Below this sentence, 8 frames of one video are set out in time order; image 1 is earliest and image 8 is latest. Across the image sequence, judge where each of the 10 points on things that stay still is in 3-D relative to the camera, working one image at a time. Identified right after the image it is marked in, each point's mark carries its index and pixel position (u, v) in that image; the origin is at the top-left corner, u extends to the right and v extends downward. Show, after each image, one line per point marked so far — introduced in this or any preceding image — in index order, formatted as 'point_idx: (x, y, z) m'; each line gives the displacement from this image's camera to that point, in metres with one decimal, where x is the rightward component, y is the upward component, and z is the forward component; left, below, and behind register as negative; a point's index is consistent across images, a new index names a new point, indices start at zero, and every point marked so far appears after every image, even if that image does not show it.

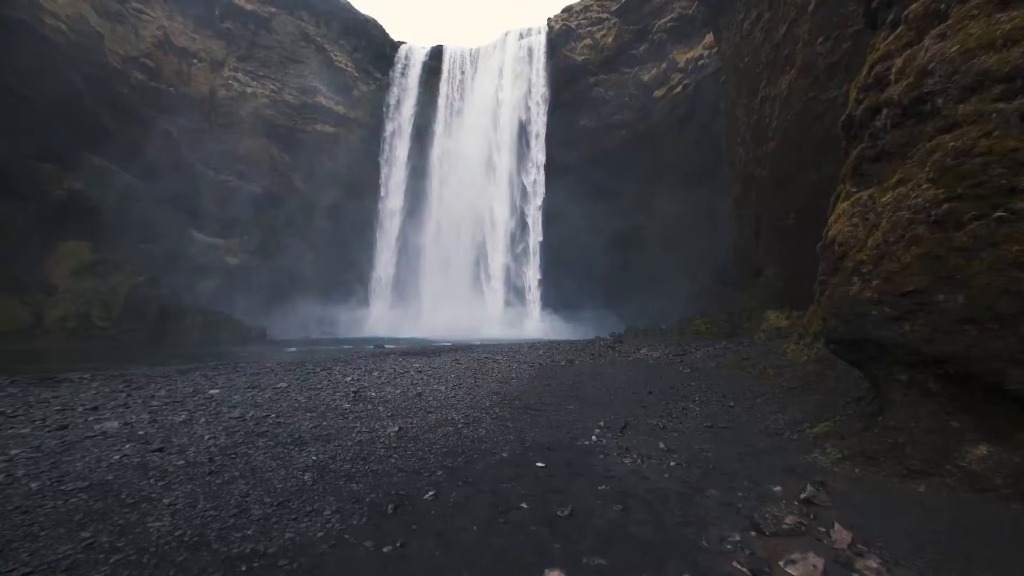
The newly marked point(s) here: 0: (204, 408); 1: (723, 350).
0: (-4.5, -1.7, +6.8) m
1: (+6.0, -1.8, +13.8) m
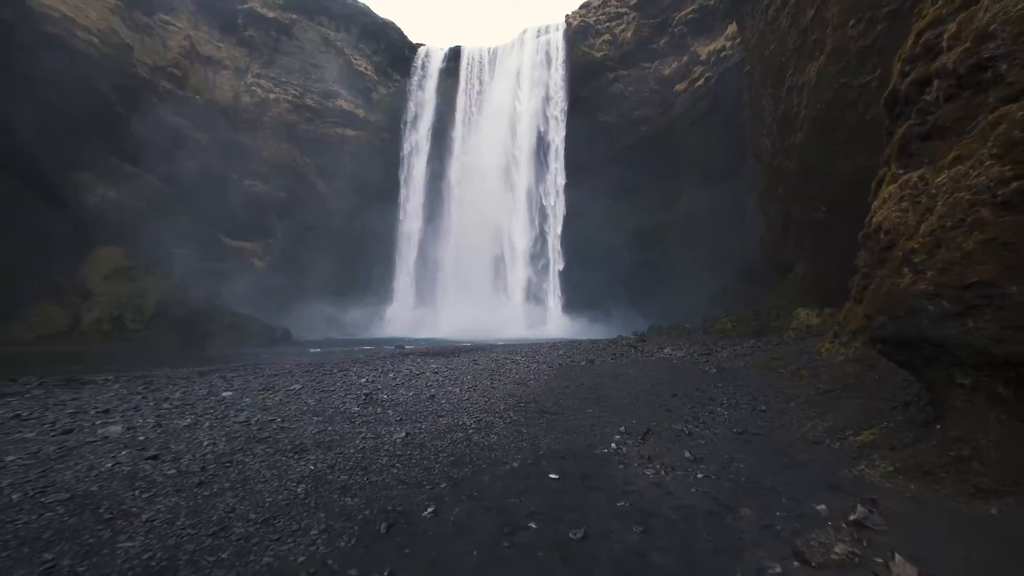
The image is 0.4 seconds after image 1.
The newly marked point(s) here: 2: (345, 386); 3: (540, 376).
0: (-4.2, -1.7, +6.7) m
1: (+6.6, -1.7, +13.2) m
2: (-3.3, -2.0, +9.5) m
3: (+0.6, -1.9, +10.2) m
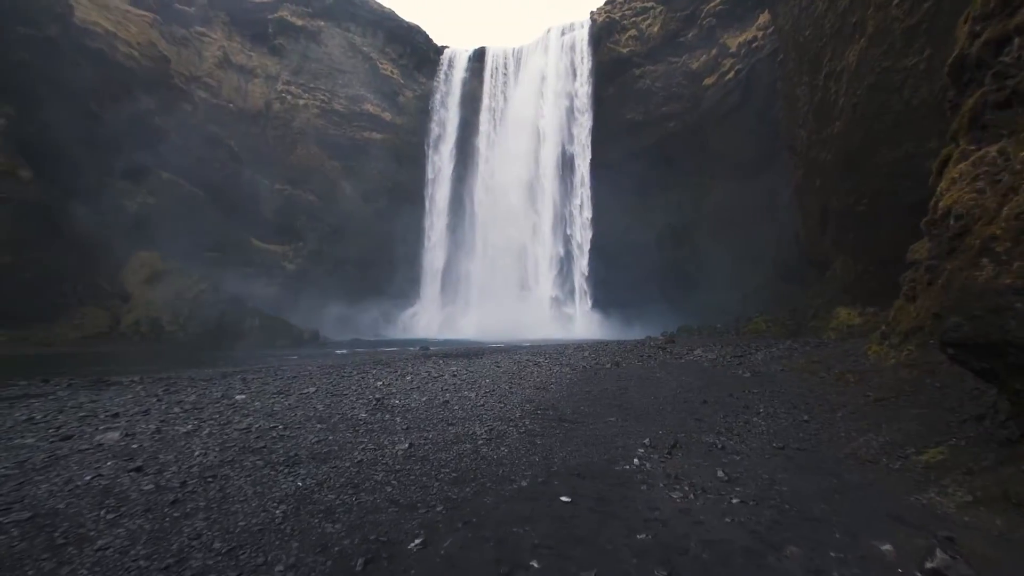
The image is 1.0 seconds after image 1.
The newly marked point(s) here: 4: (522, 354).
0: (-4.0, -1.8, +6.5) m
1: (+7.1, -1.6, +12.3) m
2: (-3.0, -2.0, +9.3) m
3: (+1.0, -1.9, +9.7) m
4: (+0.4, -2.5, +18.2) m
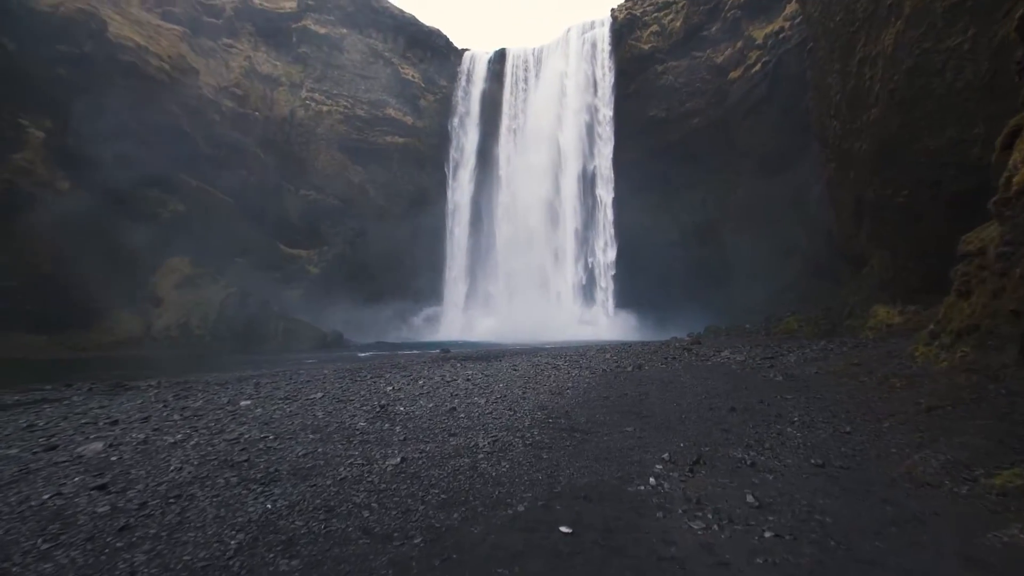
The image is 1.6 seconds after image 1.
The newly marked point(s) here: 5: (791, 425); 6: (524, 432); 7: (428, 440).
0: (-3.9, -1.8, +6.2) m
1: (+7.5, -1.6, +11.5) m
2: (-2.7, -2.0, +8.9) m
3: (+1.3, -1.9, +9.1) m
4: (+1.1, -2.5, +17.7) m
5: (+3.3, -1.6, +5.6) m
6: (+0.1, -1.7, +5.5) m
7: (-0.9, -1.7, +5.2) m
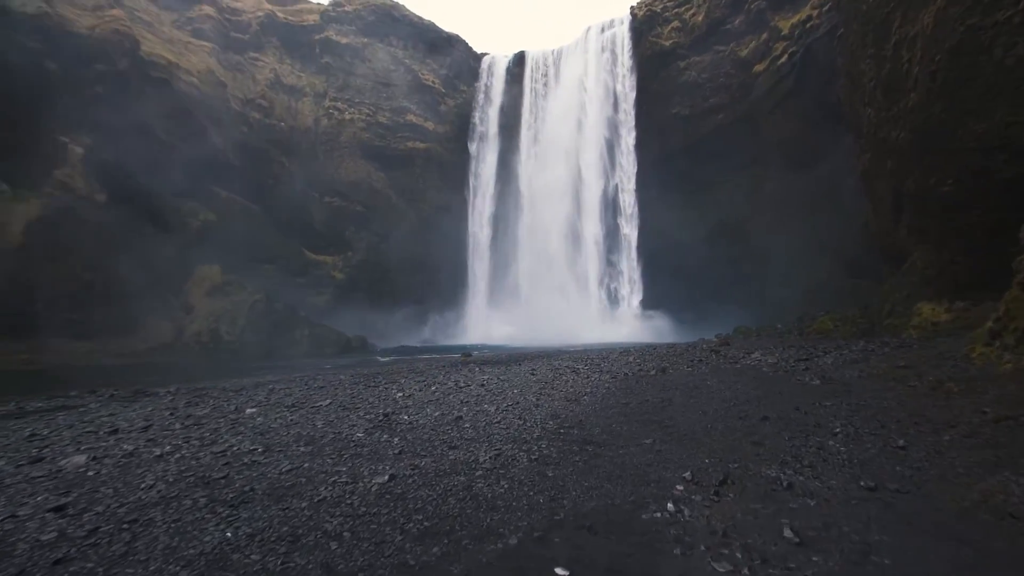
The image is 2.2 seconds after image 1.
0: (-3.8, -1.8, +6.0) m
1: (+7.8, -1.5, +10.7) m
2: (-2.5, -2.1, +8.6) m
3: (+1.6, -1.9, +8.6) m
4: (+1.8, -2.6, +17.1) m
5: (+3.3, -1.5, +4.9) m
6: (+0.2, -1.7, +5.1) m
7: (-0.9, -1.7, +4.8) m
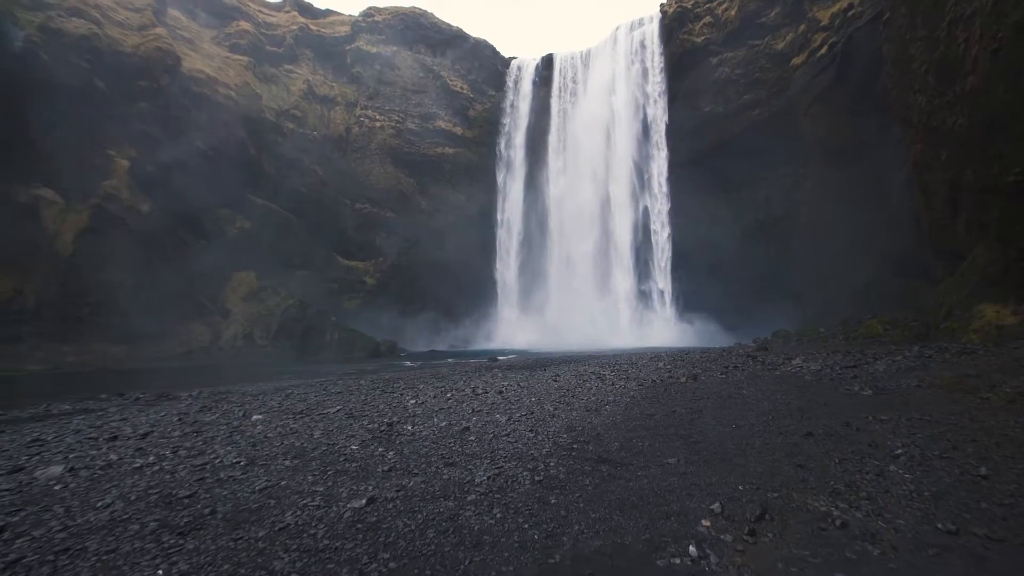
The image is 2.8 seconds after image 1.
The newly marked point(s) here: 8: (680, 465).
0: (-3.7, -1.9, +5.6) m
1: (+8.2, -1.5, +9.6) m
2: (-2.2, -2.1, +8.2) m
3: (+1.8, -1.9, +8.0) m
4: (+2.6, -2.6, +16.4) m
5: (+3.4, -1.5, +4.2) m
6: (+0.2, -1.7, +4.5) m
7: (-0.8, -1.7, +4.3) m
8: (+1.5, -1.6, +4.4) m
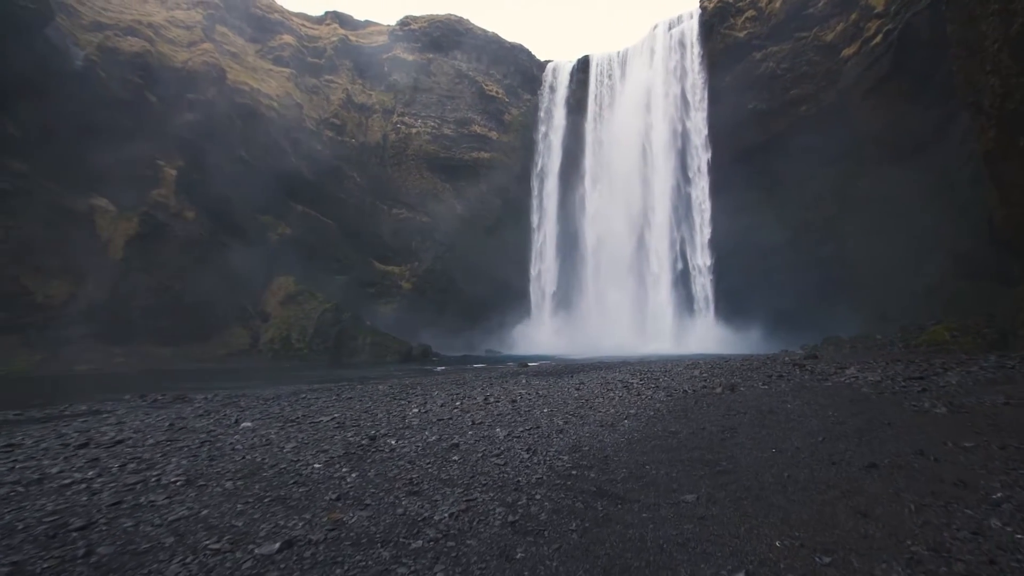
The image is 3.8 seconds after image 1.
0: (-3.8, -1.8, +5.1) m
1: (+8.4, -1.4, +8.1) m
2: (-2.1, -2.1, +7.5) m
3: (+1.9, -1.8, +7.0) m
4: (+3.4, -2.7, +15.4) m
5: (+3.1, -1.4, +3.1) m
6: (+0.1, -1.6, +3.7) m
7: (-1.0, -1.6, +3.5) m
8: (+1.4, -1.6, +3.4) m
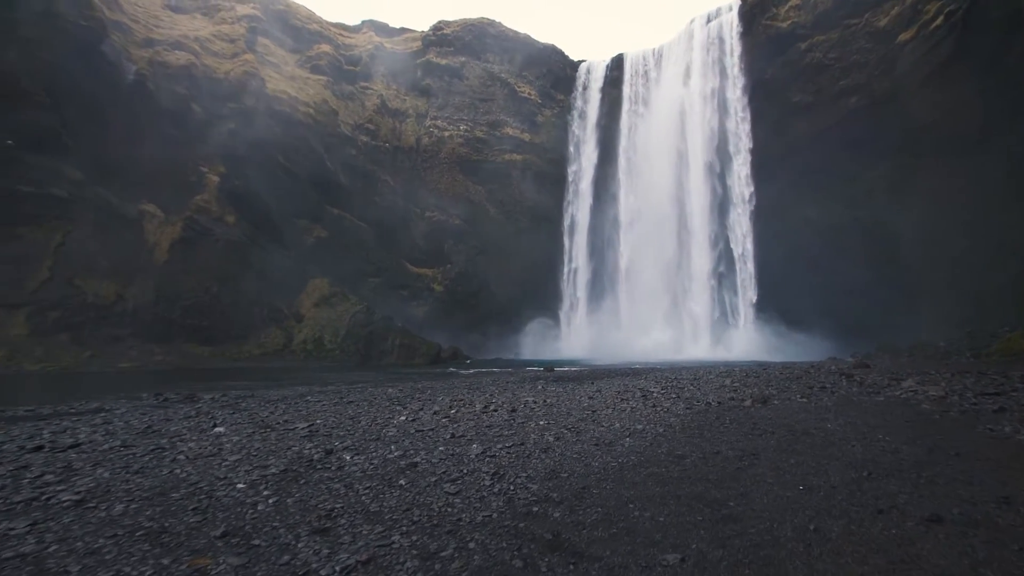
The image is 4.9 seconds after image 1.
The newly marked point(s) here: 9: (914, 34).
0: (-4.1, -1.7, +4.6) m
1: (+8.3, -1.4, +6.7) m
2: (-2.2, -2.0, +6.9) m
3: (+1.7, -1.8, +6.0) m
4: (+3.8, -2.7, +14.2) m
5: (+2.7, -1.4, +2.1) m
6: (-0.4, -1.5, +2.9) m
7: (-1.5, -1.5, +2.8) m
8: (+0.9, -1.5, +2.5) m
9: (+16.7, +11.4, +19.8) m
